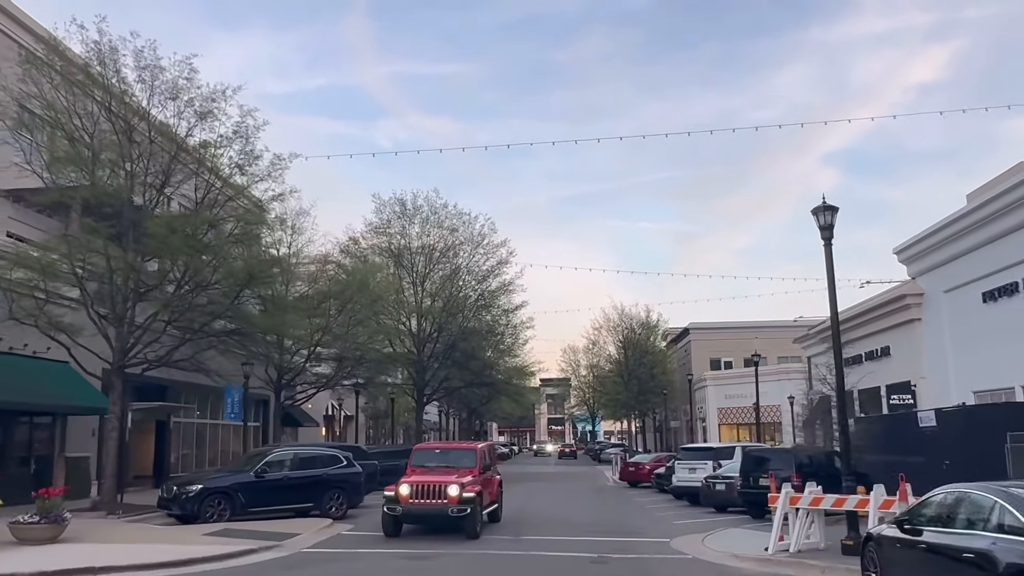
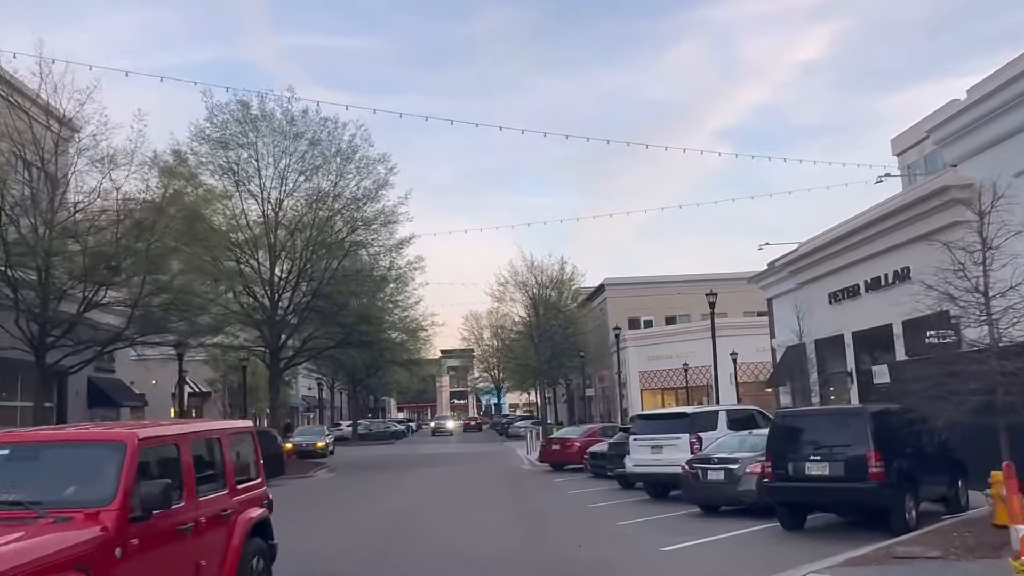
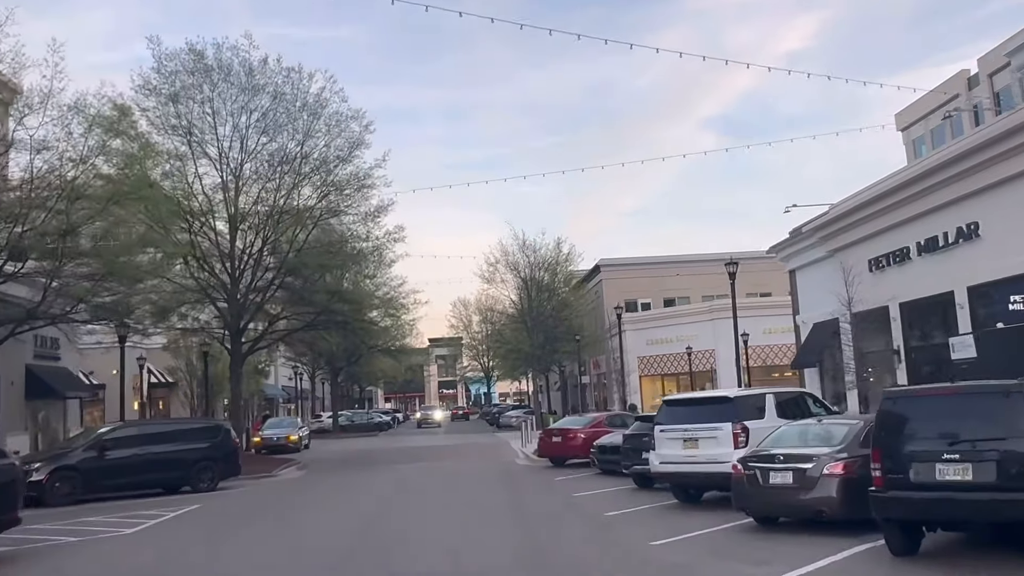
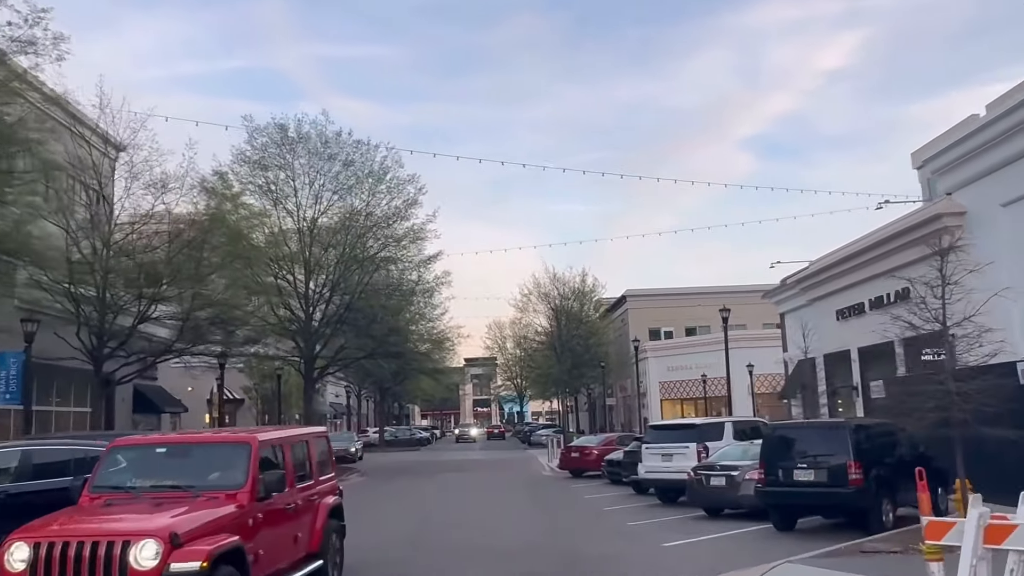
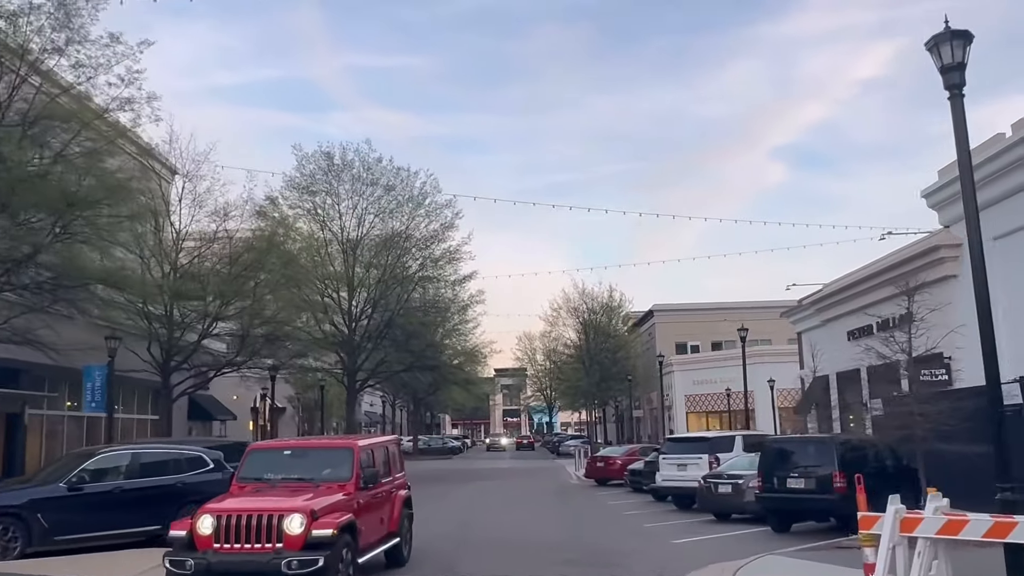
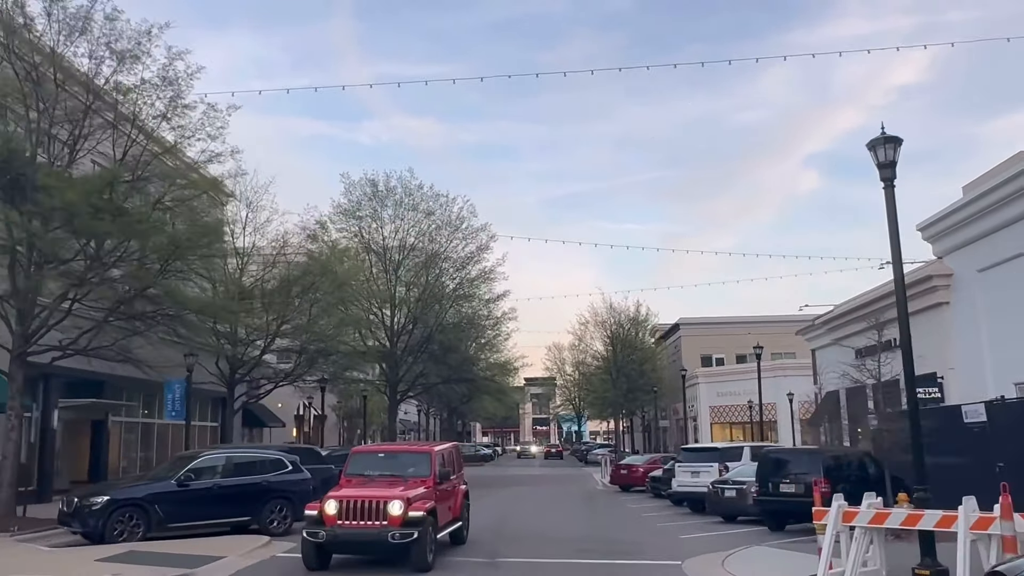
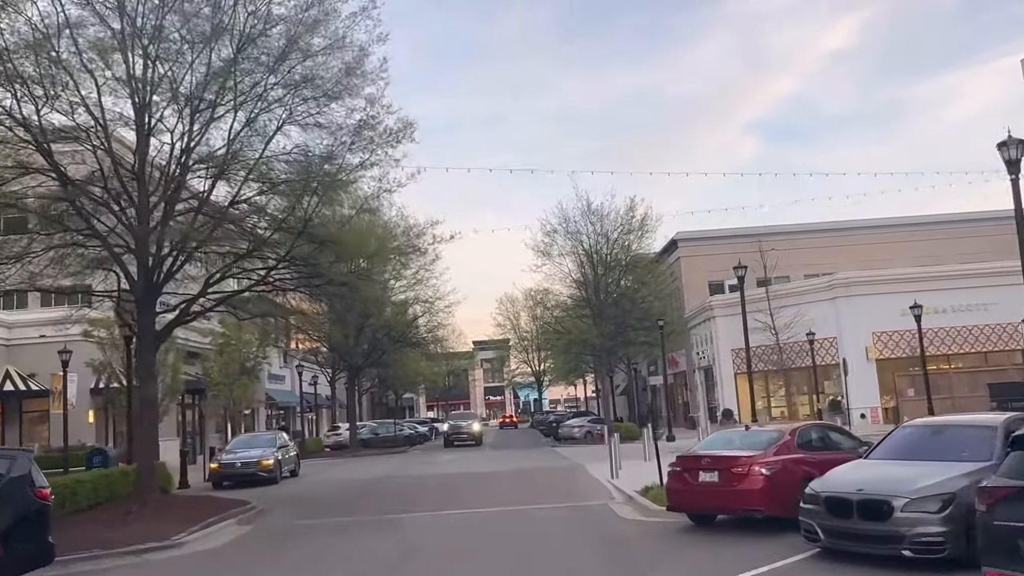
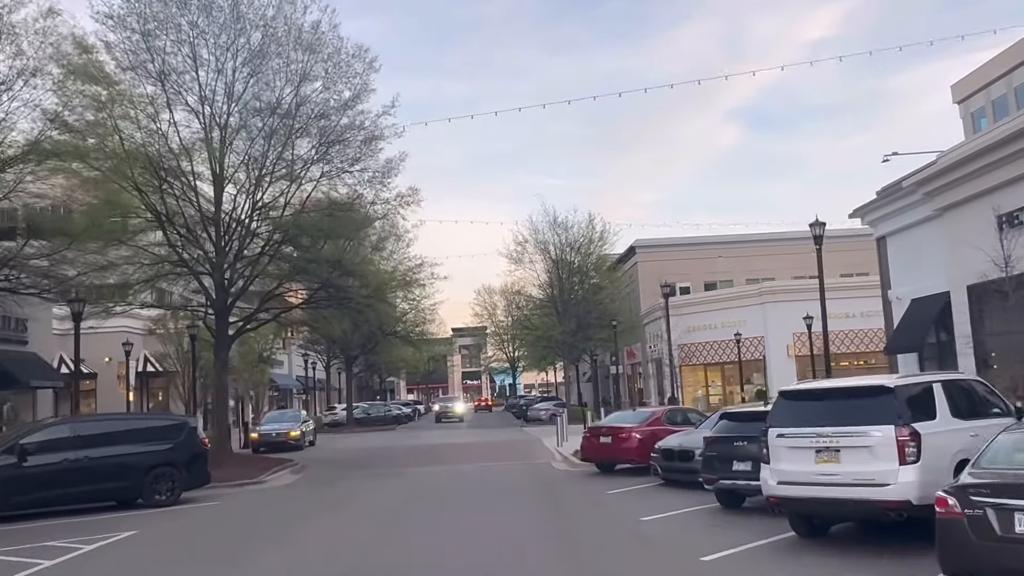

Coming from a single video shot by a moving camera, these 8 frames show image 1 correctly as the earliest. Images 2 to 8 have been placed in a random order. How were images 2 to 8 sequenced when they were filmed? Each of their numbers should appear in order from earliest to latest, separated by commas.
6, 5, 4, 2, 3, 8, 7
